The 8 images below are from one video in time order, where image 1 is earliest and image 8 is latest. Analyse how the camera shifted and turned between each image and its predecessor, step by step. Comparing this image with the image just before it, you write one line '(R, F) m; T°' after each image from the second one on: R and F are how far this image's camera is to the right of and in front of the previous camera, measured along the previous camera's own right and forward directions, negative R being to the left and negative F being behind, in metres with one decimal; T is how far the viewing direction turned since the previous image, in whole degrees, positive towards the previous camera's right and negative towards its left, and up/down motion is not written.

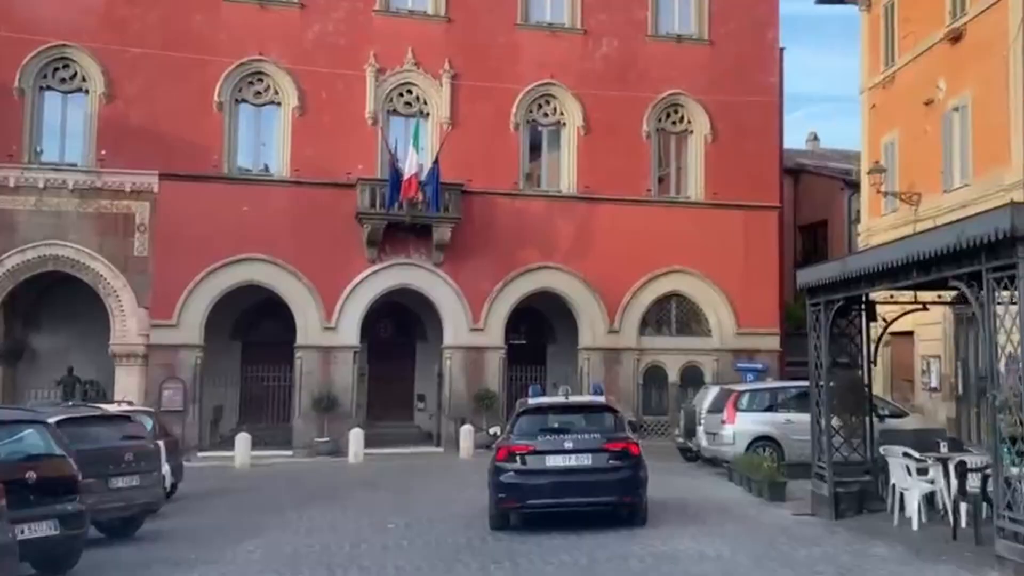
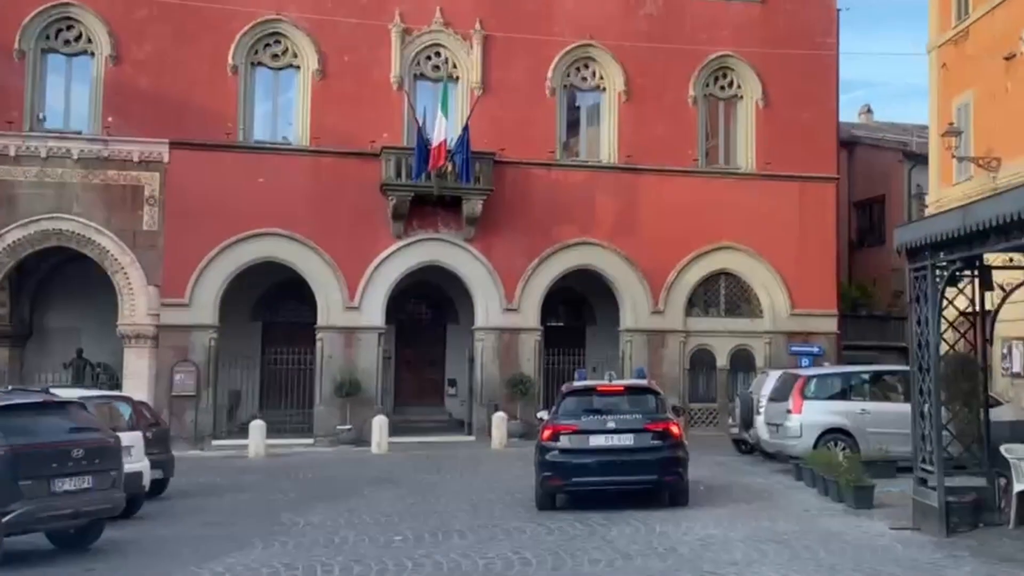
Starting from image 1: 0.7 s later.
(0.0, +2.1) m; -2°
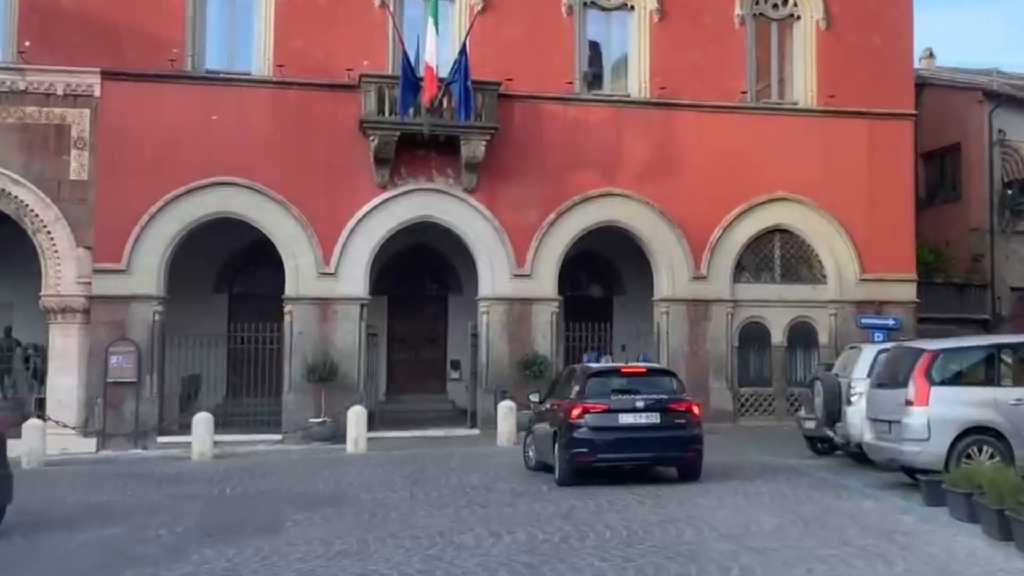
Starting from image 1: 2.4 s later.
(+0.3, +4.8) m; -1°
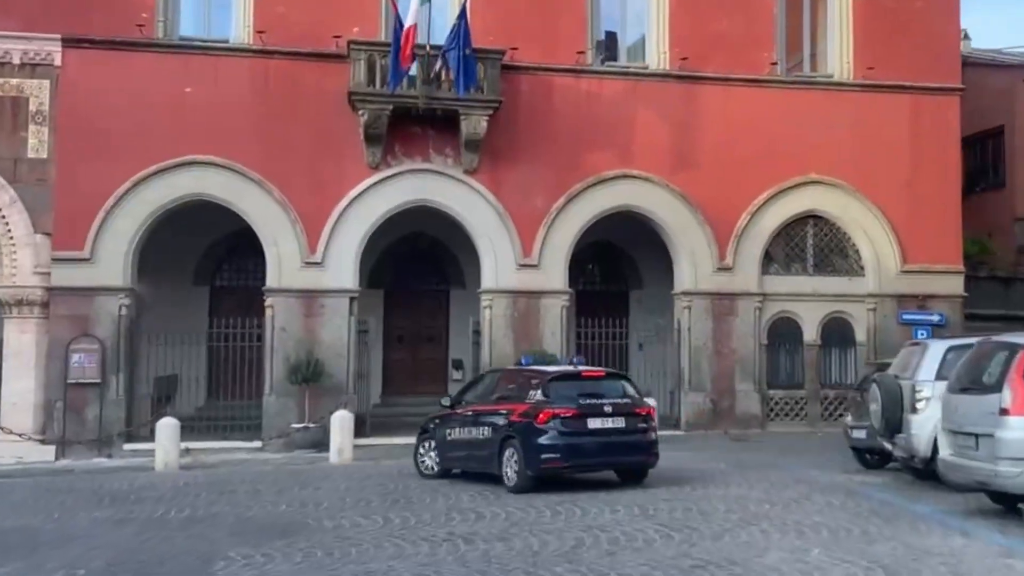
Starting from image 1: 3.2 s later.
(+0.2, +2.1) m; -1°
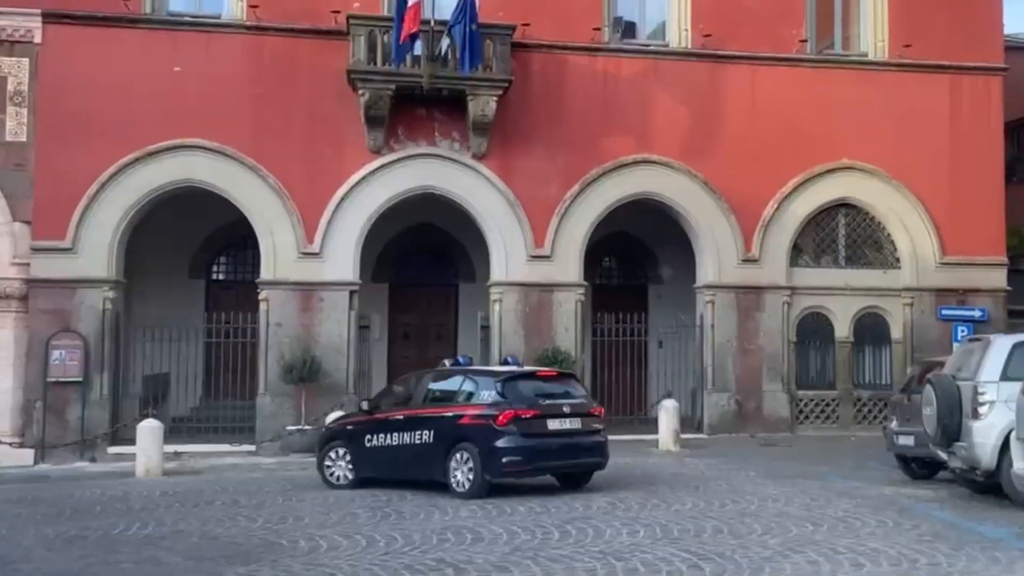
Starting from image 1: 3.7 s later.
(+0.1, +1.3) m; -1°
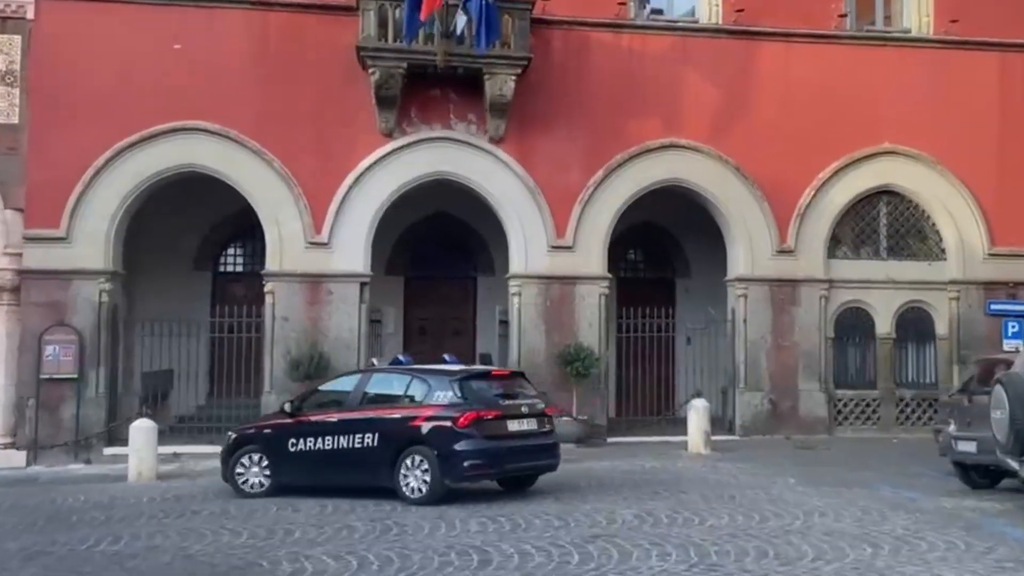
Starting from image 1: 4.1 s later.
(+0.1, +1.1) m; -1°
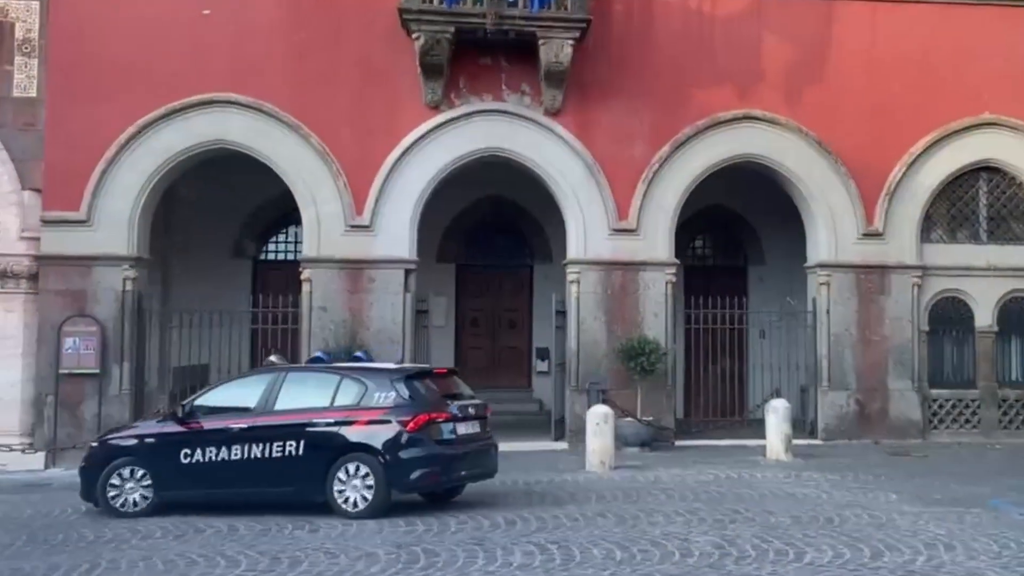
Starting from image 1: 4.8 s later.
(+0.1, +1.6) m; -3°
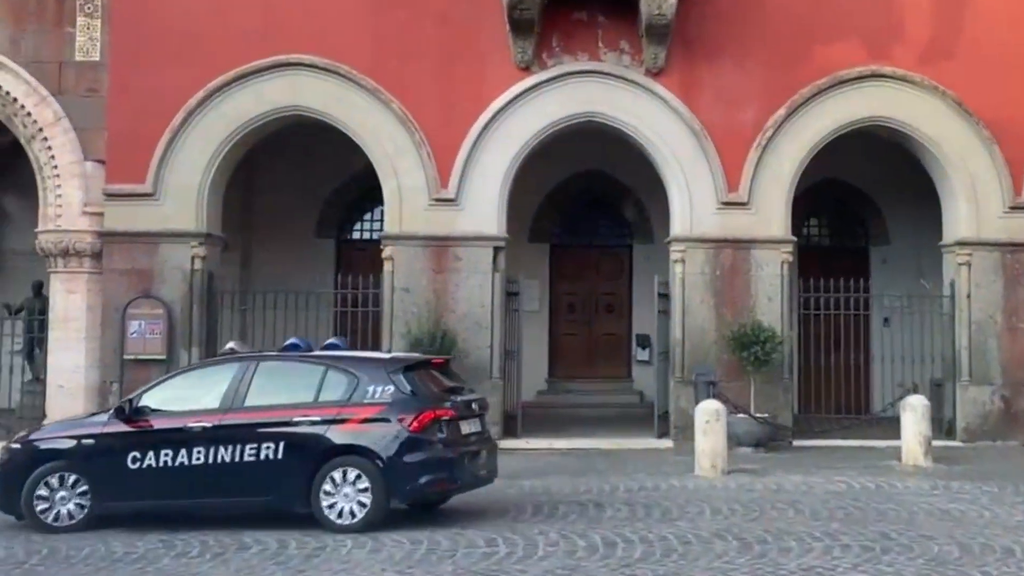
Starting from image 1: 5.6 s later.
(0.0, +1.5) m; -5°
